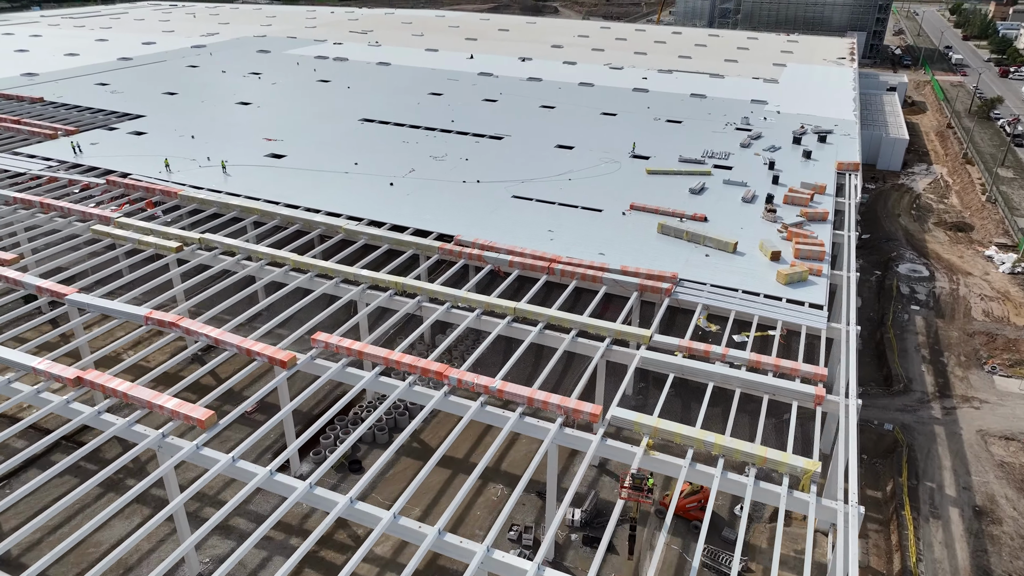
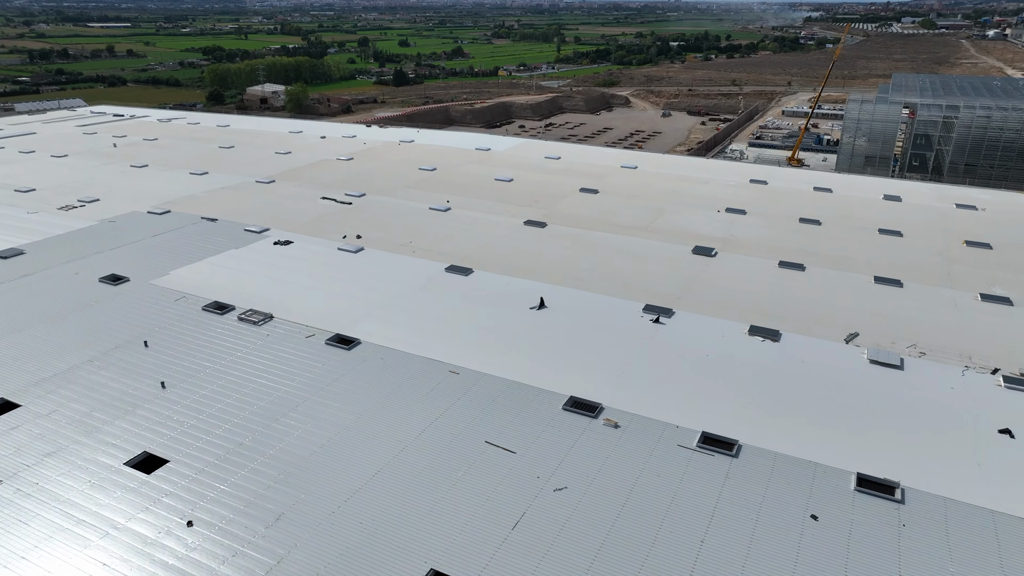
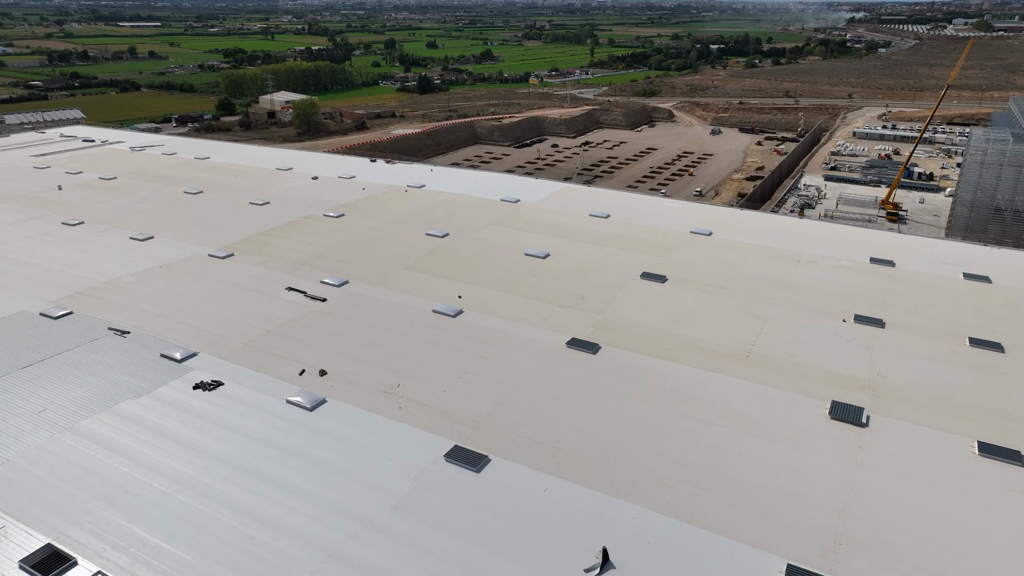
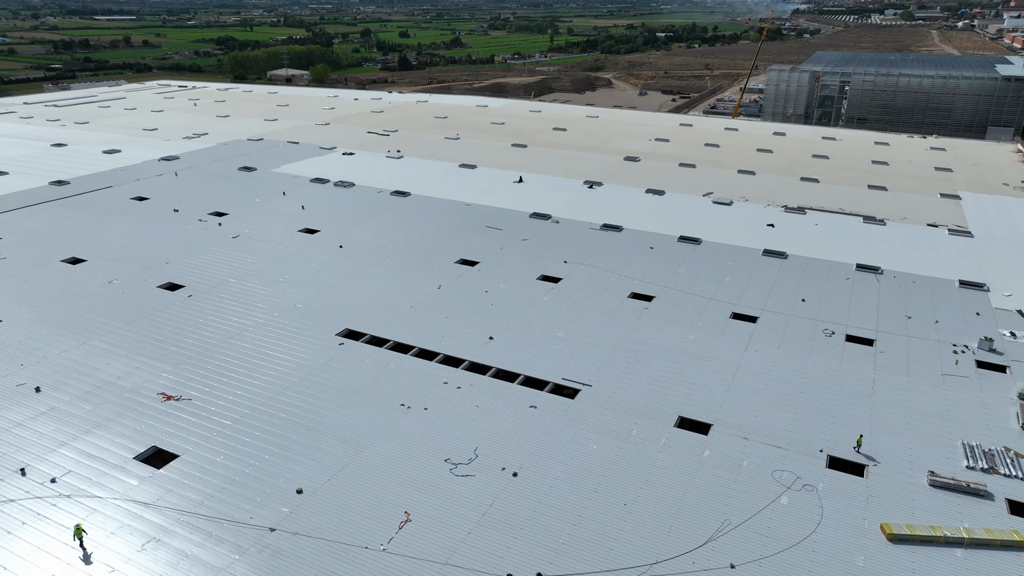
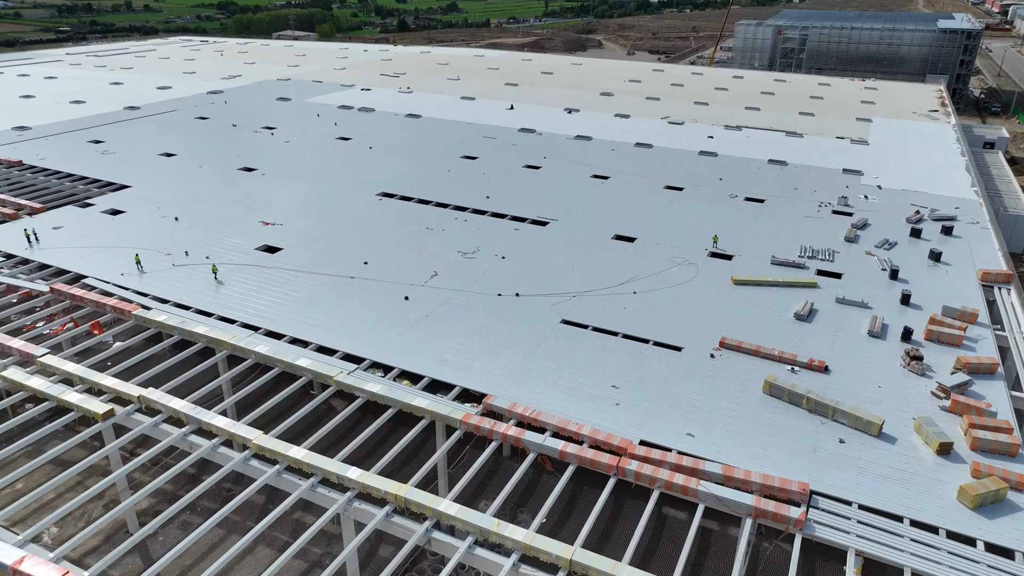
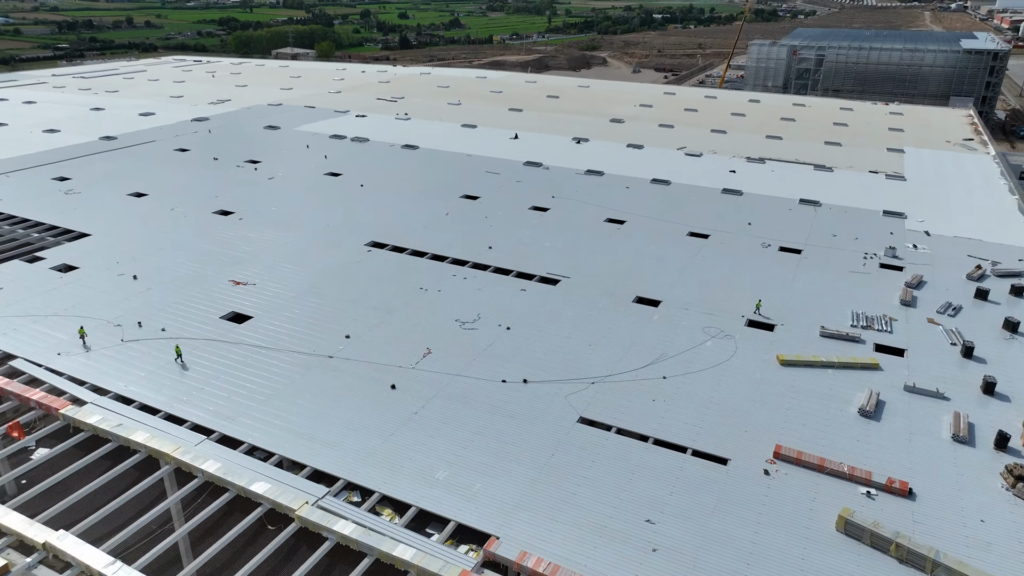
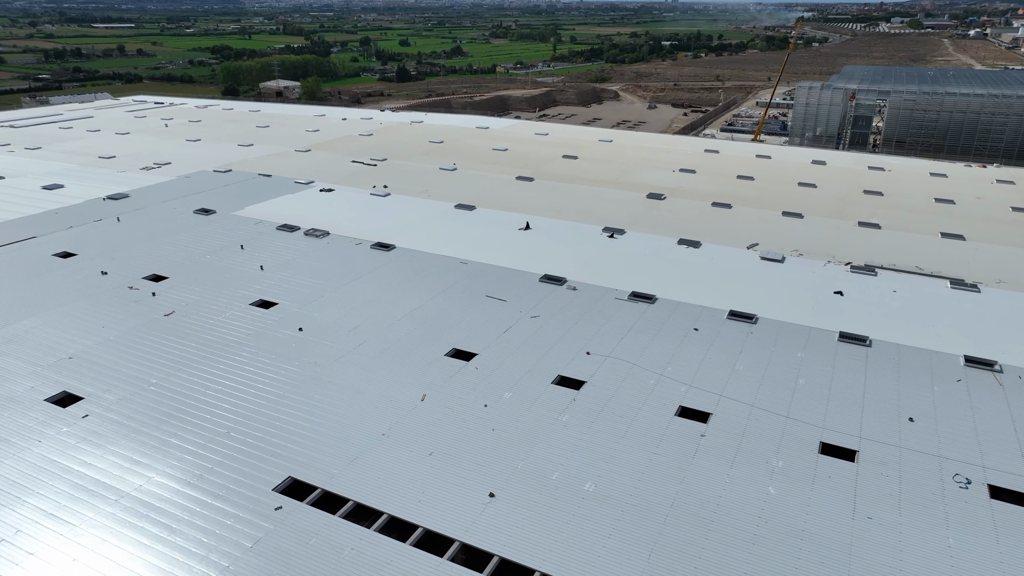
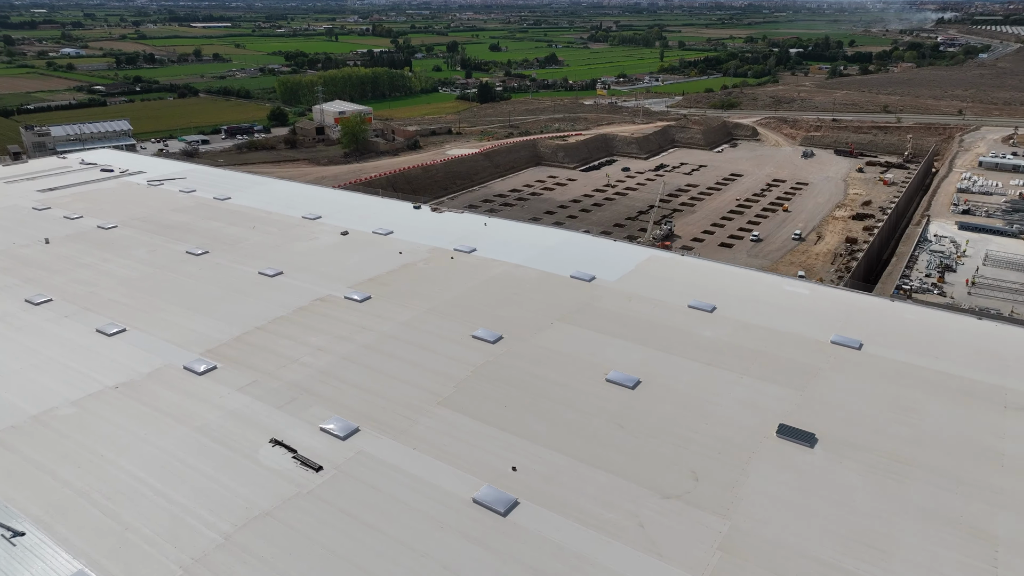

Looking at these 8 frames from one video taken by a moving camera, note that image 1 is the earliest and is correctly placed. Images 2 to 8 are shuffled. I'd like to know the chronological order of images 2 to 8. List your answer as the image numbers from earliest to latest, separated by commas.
5, 6, 4, 7, 2, 3, 8
